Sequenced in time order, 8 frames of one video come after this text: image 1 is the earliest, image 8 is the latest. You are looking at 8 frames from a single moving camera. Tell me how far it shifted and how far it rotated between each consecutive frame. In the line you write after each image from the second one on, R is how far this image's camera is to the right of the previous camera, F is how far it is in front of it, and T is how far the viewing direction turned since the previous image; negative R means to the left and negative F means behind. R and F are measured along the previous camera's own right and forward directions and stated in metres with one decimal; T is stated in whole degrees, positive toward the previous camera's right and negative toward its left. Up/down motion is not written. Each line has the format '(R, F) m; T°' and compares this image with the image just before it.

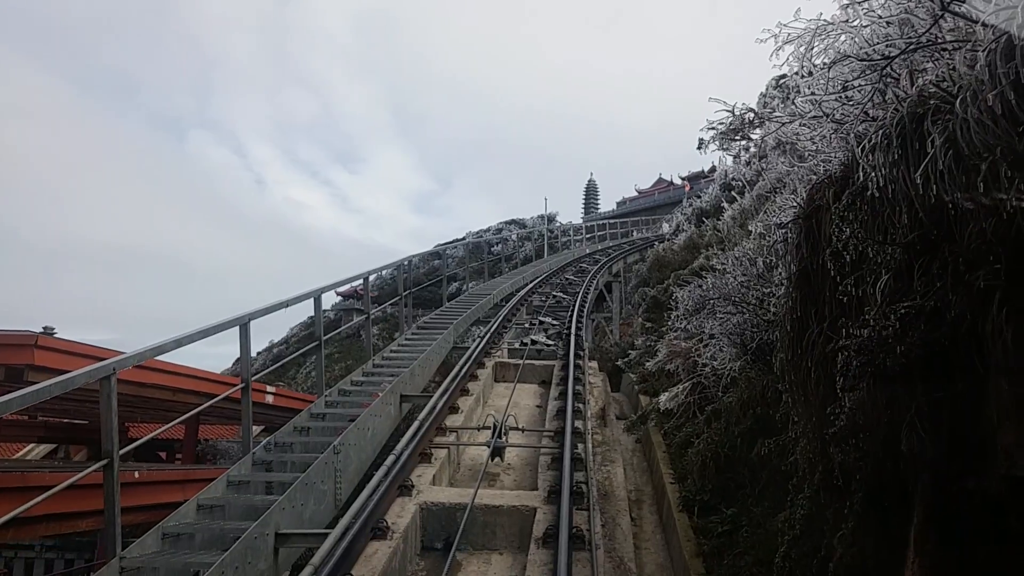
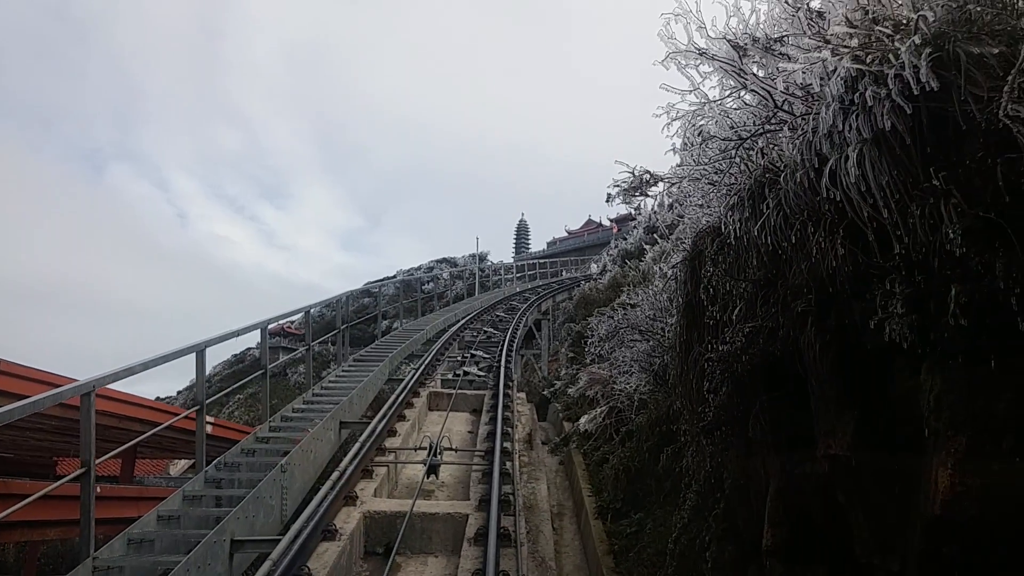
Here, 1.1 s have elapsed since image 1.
(0.0, -0.6) m; +5°
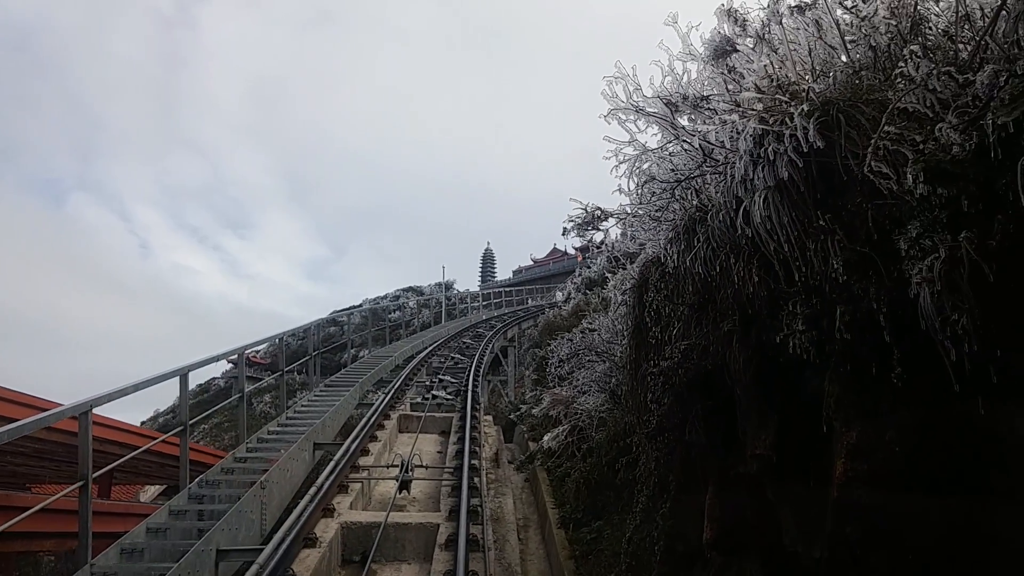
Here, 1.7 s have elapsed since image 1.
(0.0, -0.4) m; +2°
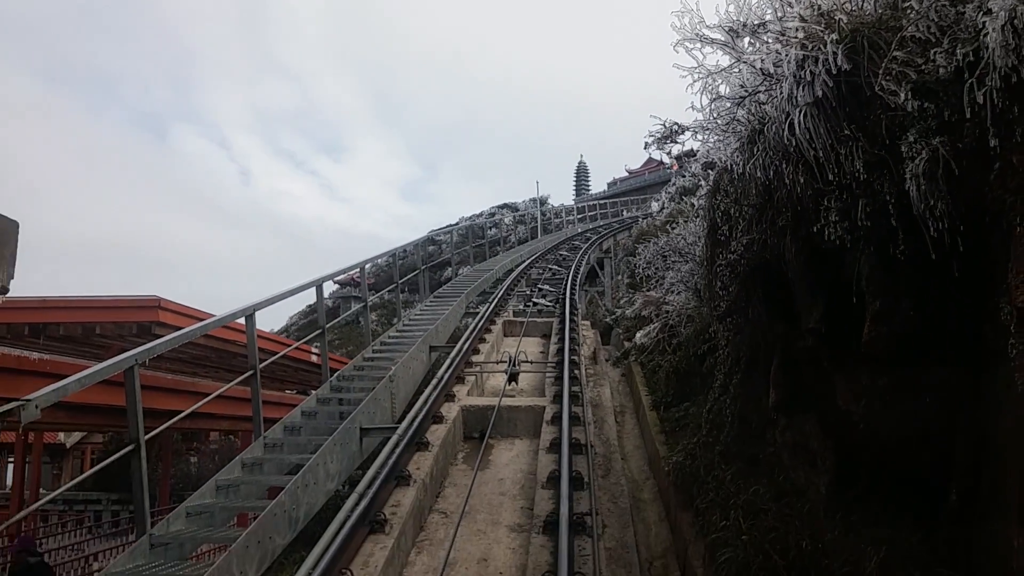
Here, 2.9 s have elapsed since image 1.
(0.0, -0.7) m; -7°
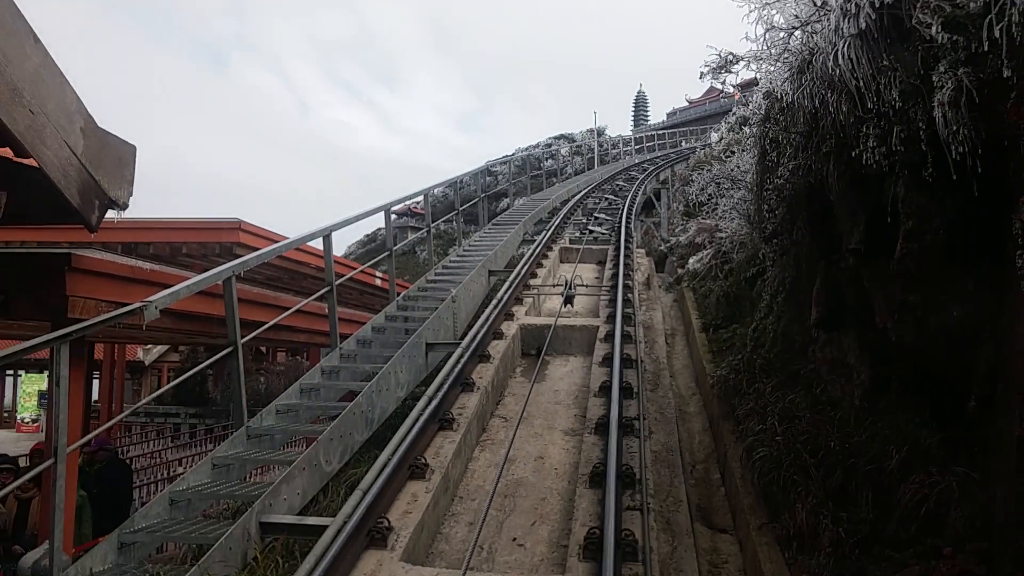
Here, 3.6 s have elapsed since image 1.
(0.0, -0.3) m; -4°
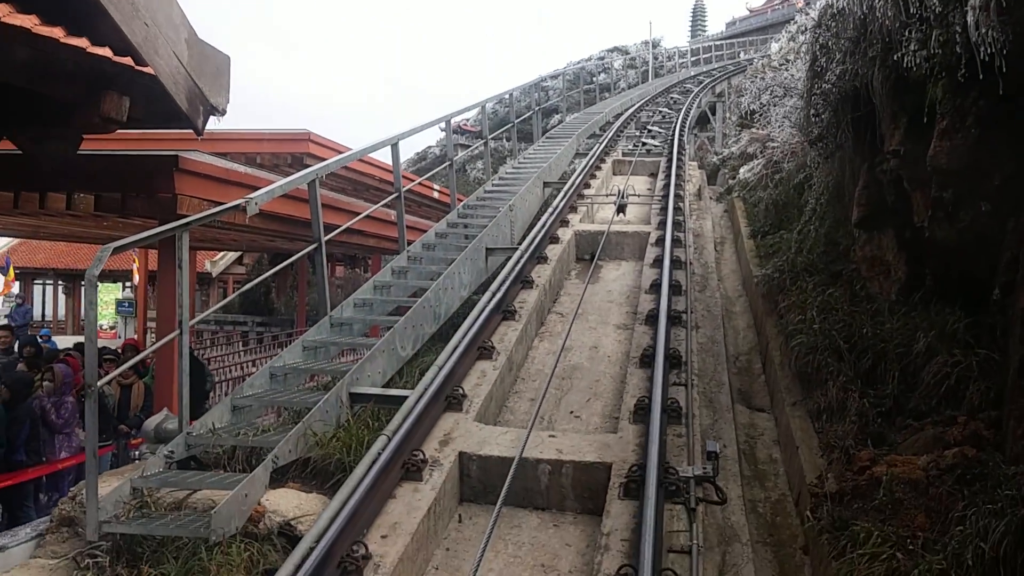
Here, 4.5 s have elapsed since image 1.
(0.0, -0.4) m; -3°
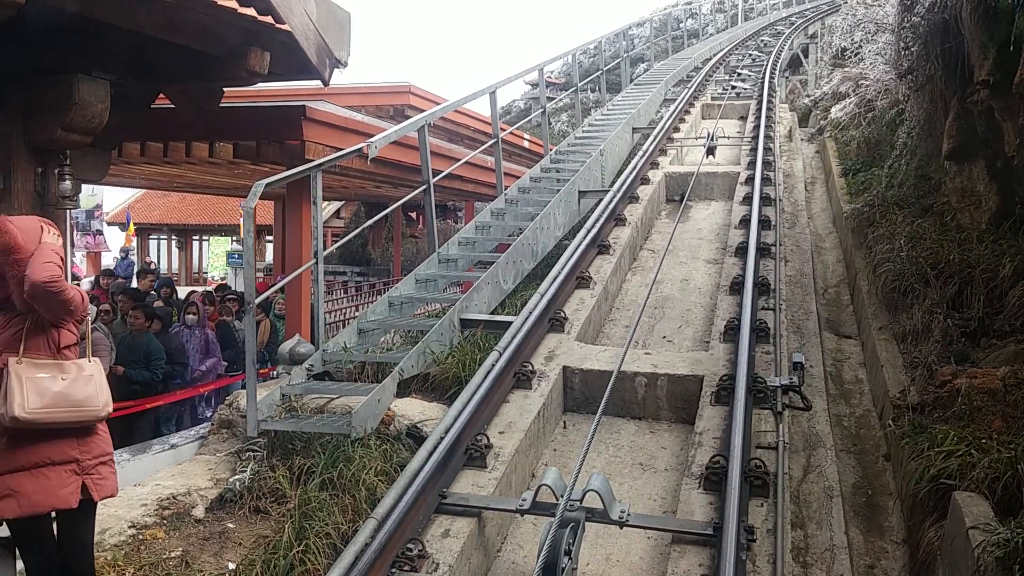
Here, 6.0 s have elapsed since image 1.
(-0.1, -0.3) m; -6°
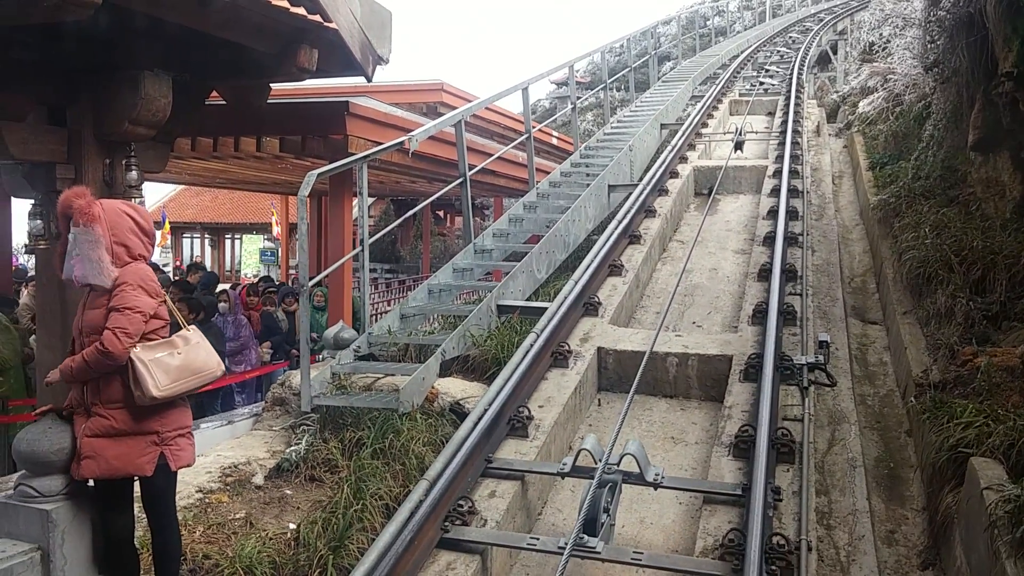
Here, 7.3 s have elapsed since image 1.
(0.0, -0.2) m; -2°
